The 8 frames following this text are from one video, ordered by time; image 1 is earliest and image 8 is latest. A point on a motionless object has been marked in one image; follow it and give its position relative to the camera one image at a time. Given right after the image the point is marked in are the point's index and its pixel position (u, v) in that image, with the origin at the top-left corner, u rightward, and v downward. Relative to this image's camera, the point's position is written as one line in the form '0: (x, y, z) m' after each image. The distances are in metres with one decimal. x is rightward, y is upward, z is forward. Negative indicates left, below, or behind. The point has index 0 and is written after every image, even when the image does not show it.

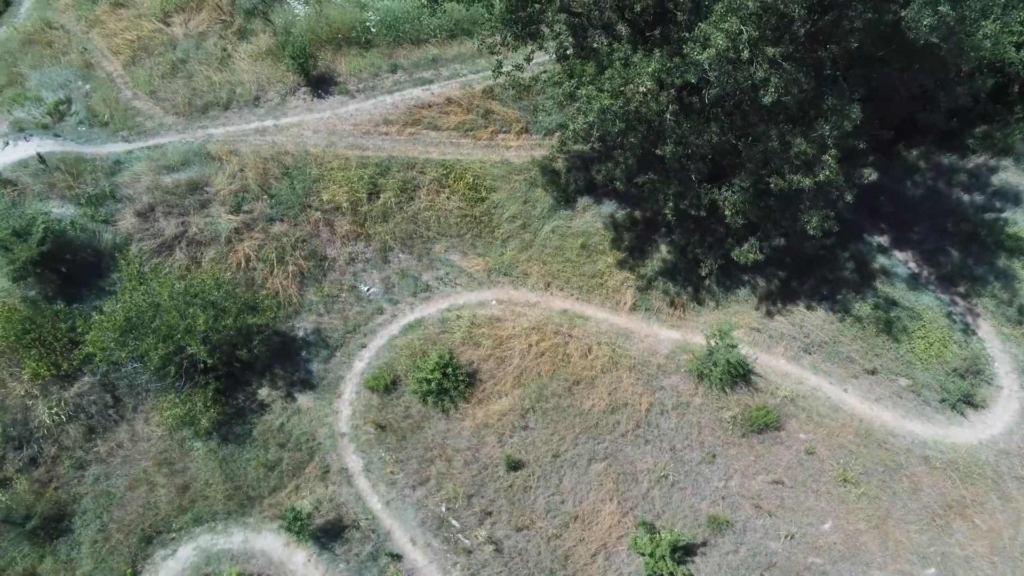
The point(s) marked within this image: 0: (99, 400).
0: (-10.9, -2.9, +19.6) m
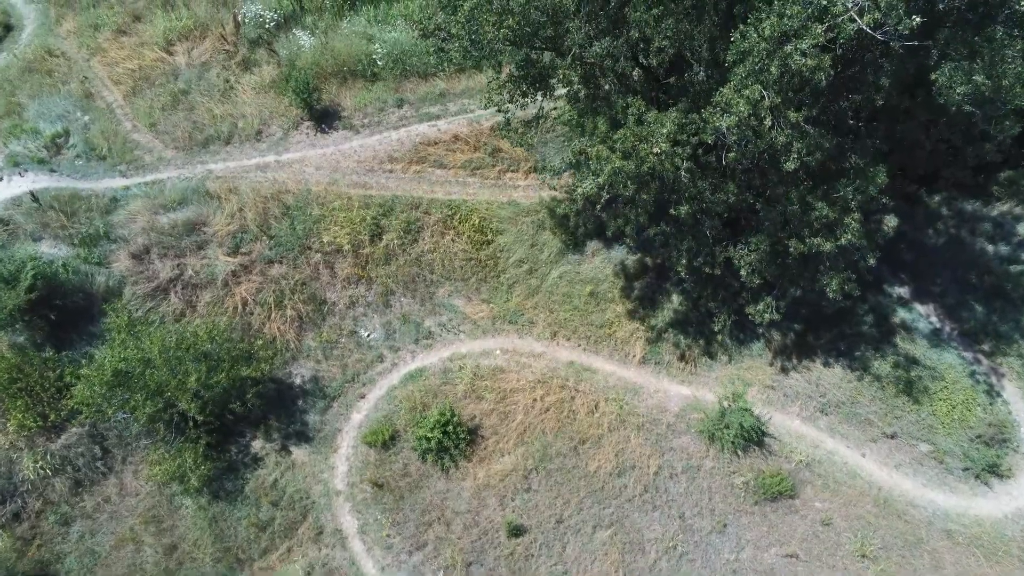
0: (-10.8, -4.2, +18.9) m
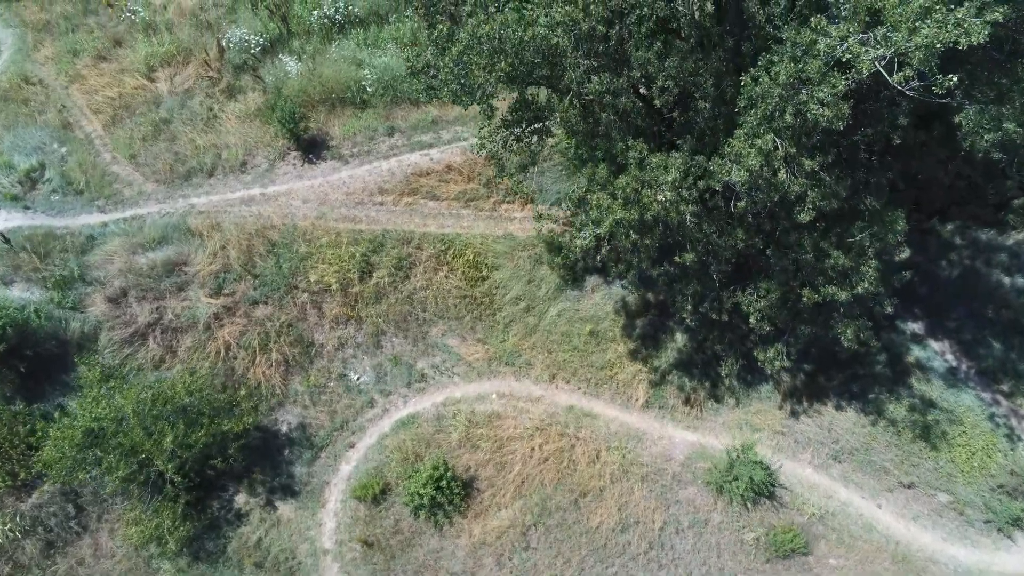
0: (-10.8, -5.3, +17.9) m
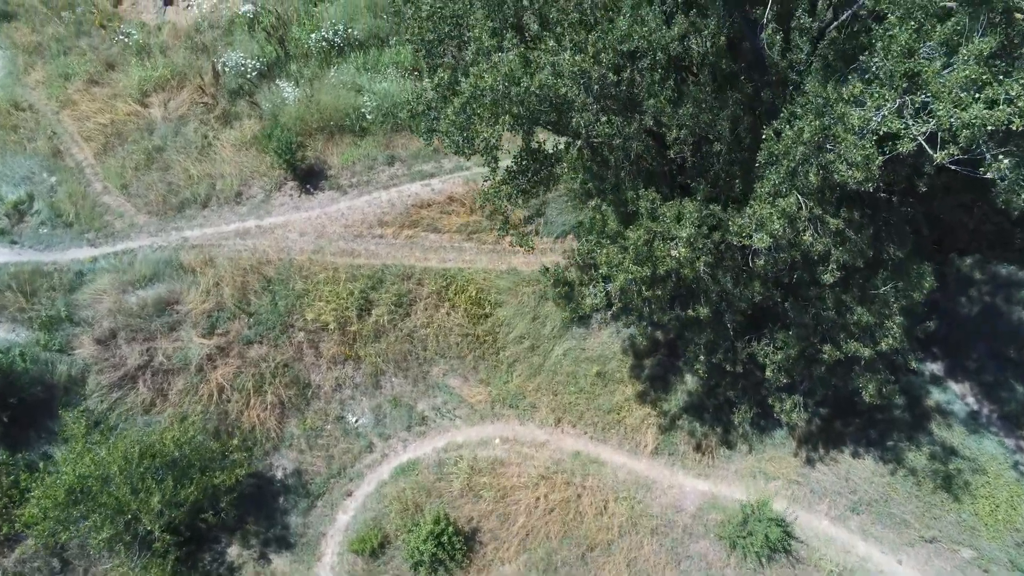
0: (-10.8, -6.4, +17.1) m
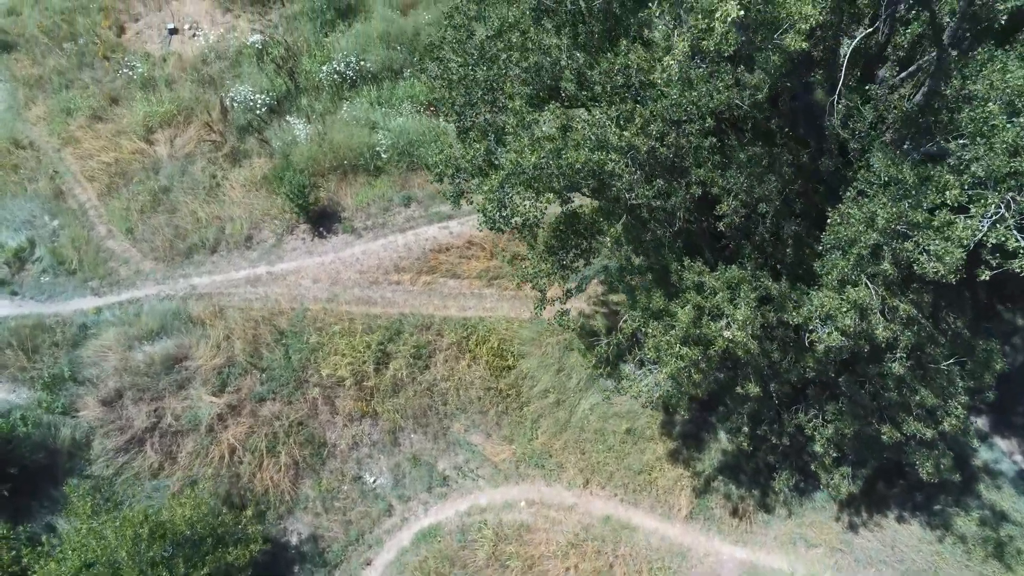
0: (-10.1, -7.8, +16.2) m
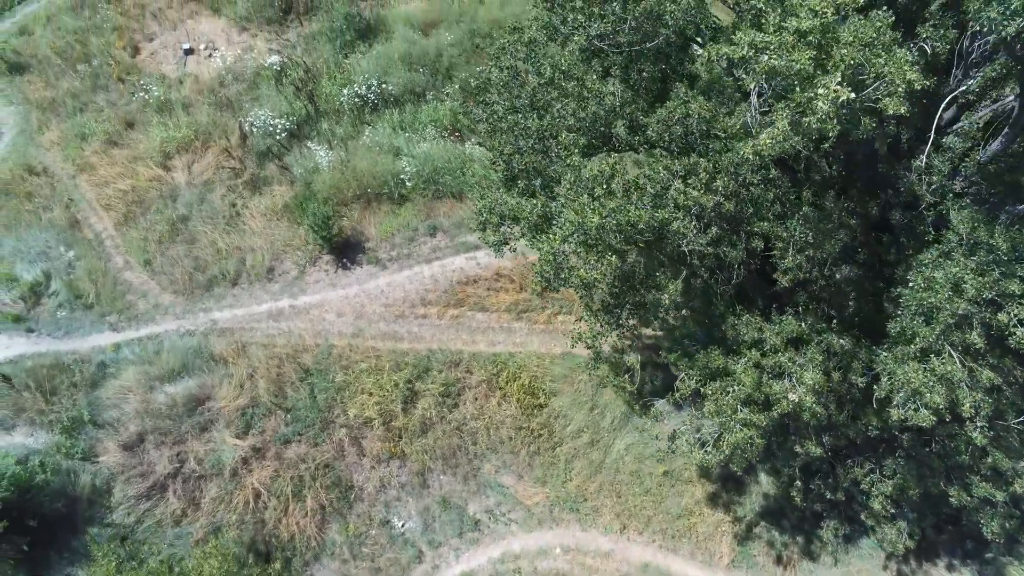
0: (-9.3, -8.8, +15.5) m
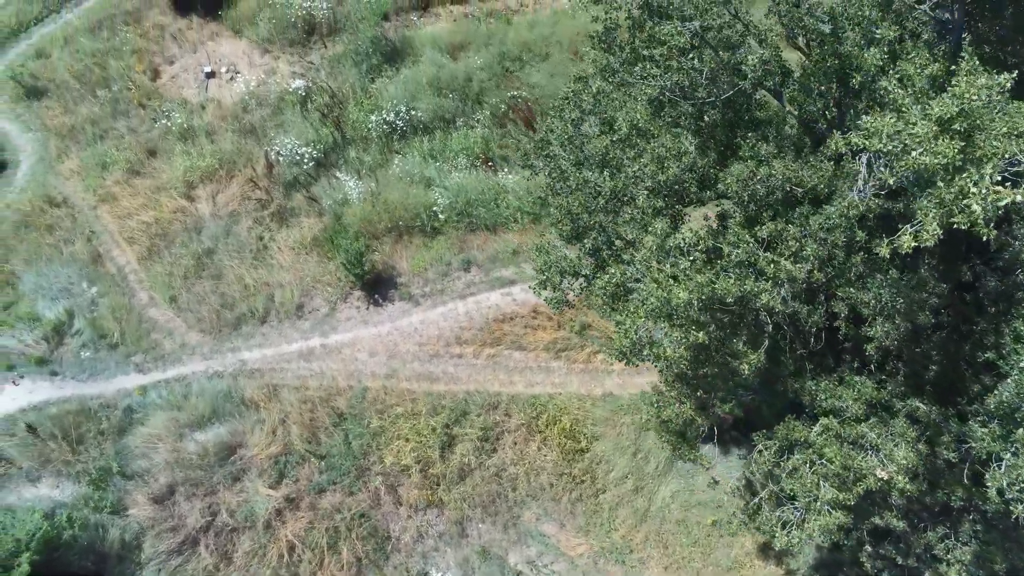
0: (-8.2, -9.8, +14.9) m
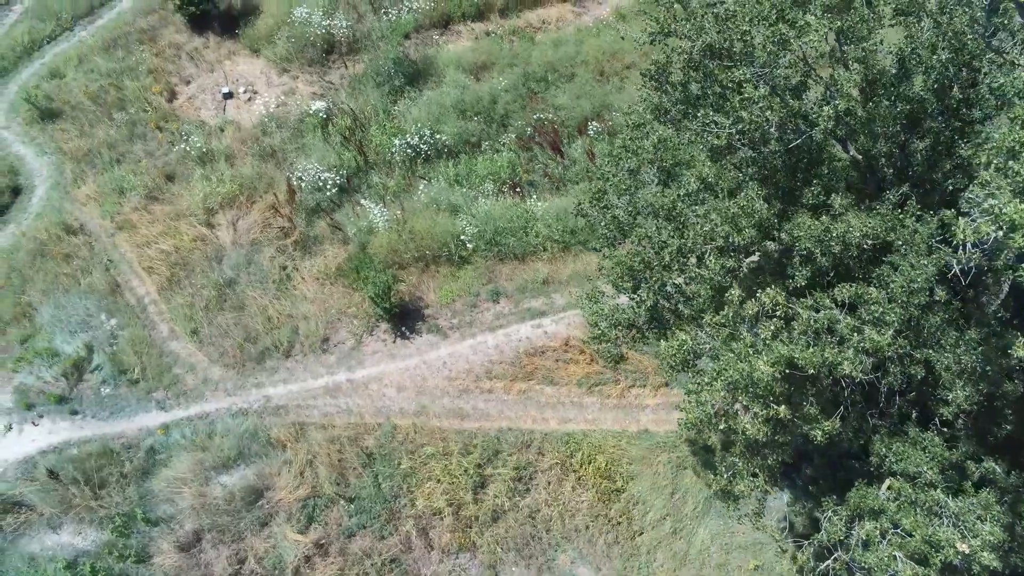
0: (-7.4, -10.7, +14.3) m
